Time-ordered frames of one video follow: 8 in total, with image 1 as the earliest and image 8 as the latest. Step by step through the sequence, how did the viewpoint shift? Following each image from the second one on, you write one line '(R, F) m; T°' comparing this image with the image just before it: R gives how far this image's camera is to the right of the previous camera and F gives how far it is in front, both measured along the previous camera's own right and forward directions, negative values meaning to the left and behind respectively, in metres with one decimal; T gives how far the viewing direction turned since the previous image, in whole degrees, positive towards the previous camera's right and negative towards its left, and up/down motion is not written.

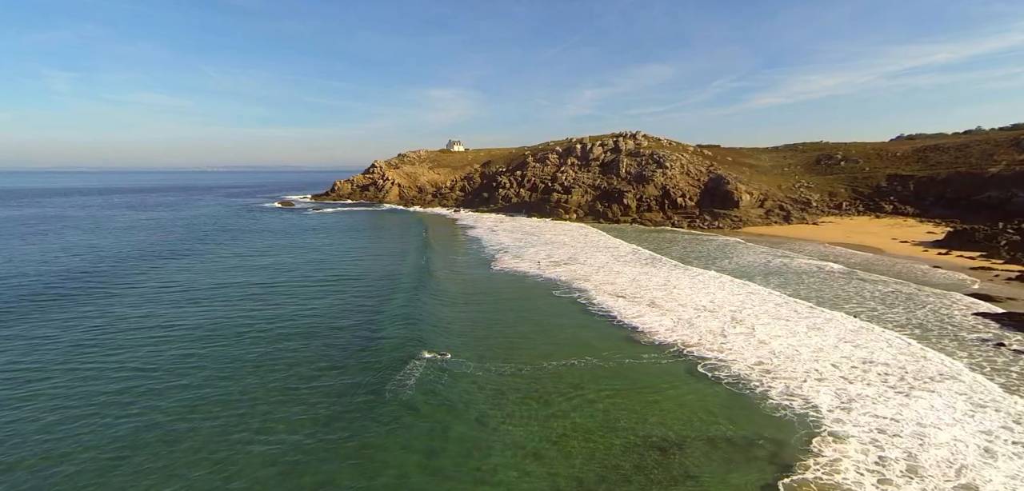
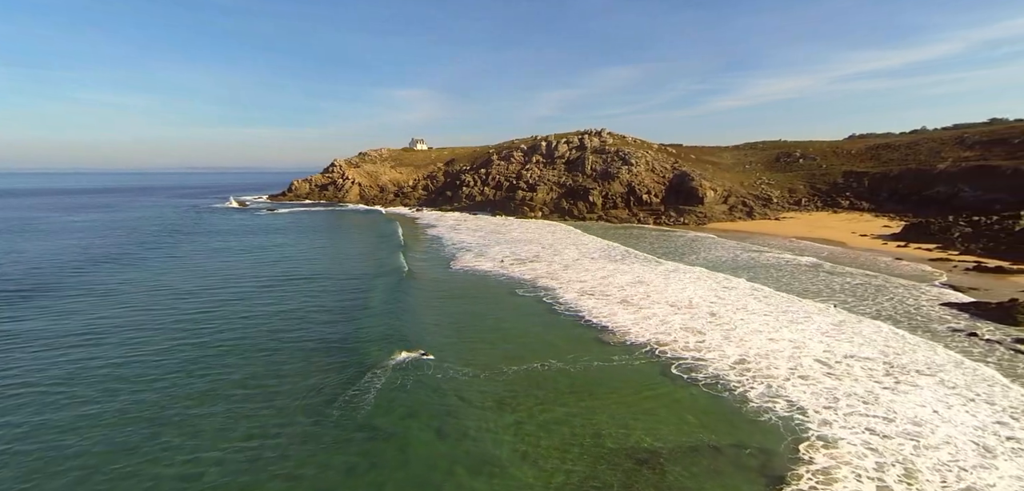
(+0.1, +1.2) m; +4°
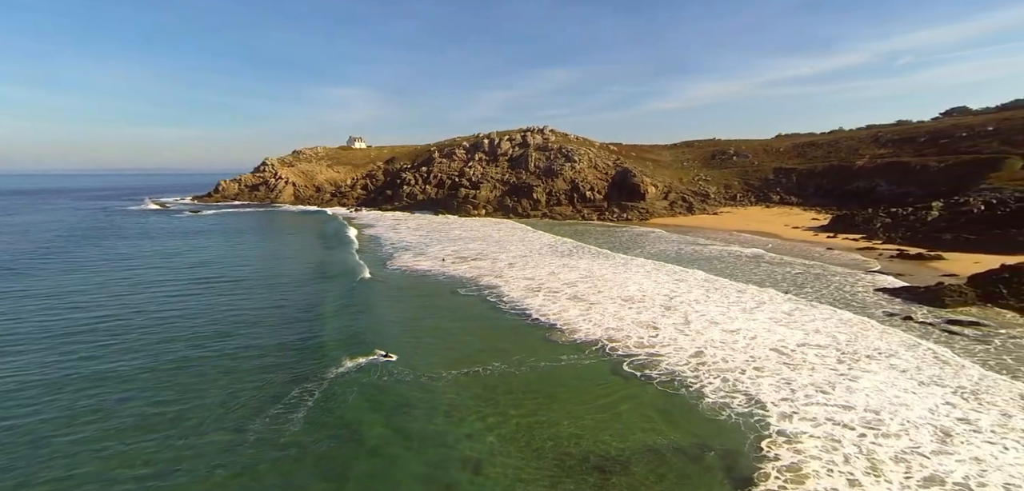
(0.0, +1.0) m; +6°
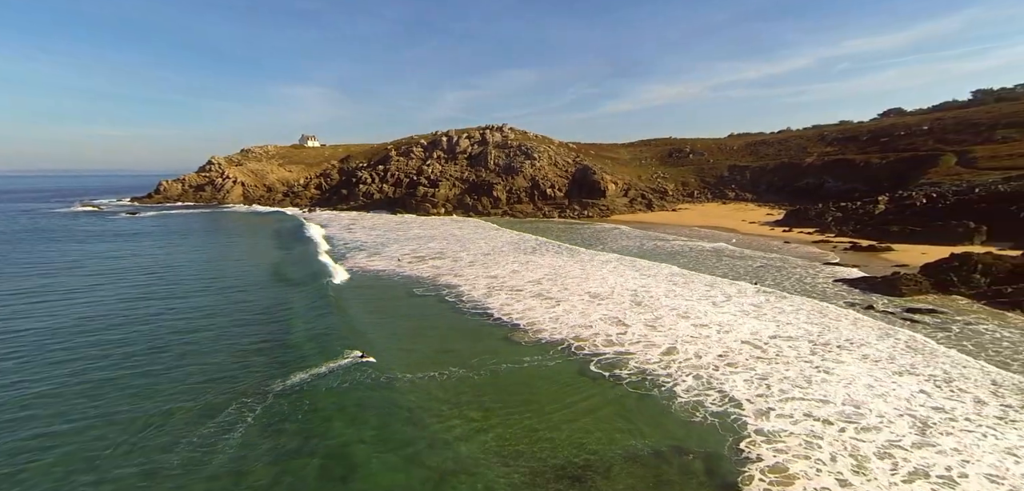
(0.0, +0.8) m; +4°
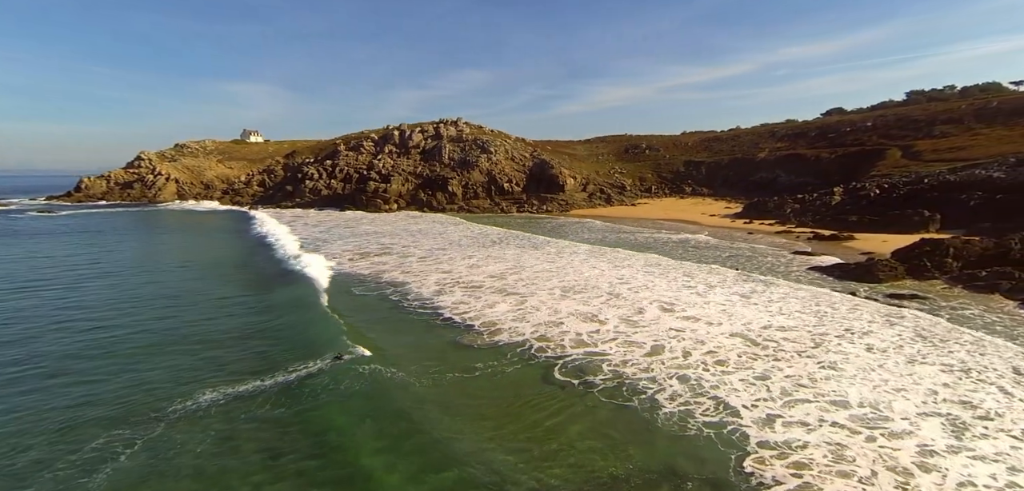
(-0.1, +1.8) m; +5°
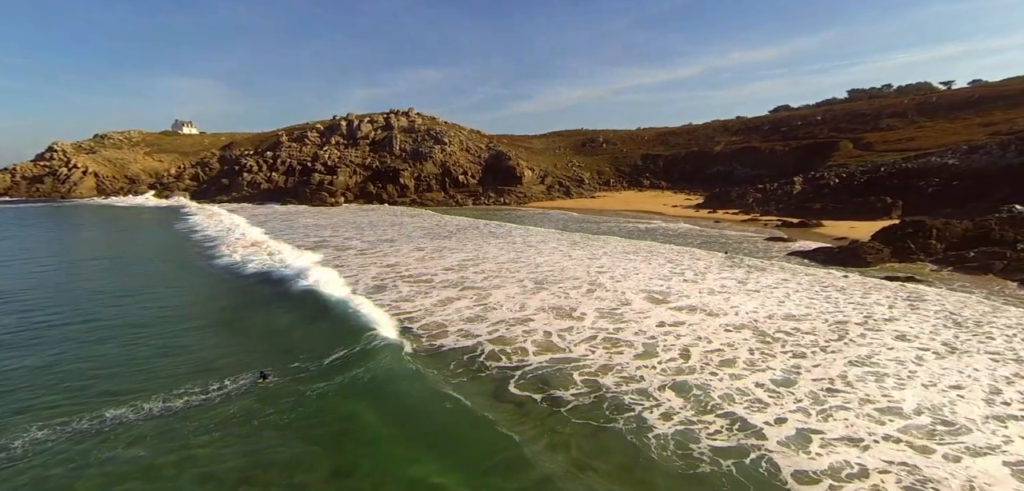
(-0.1, +2.2) m; +5°
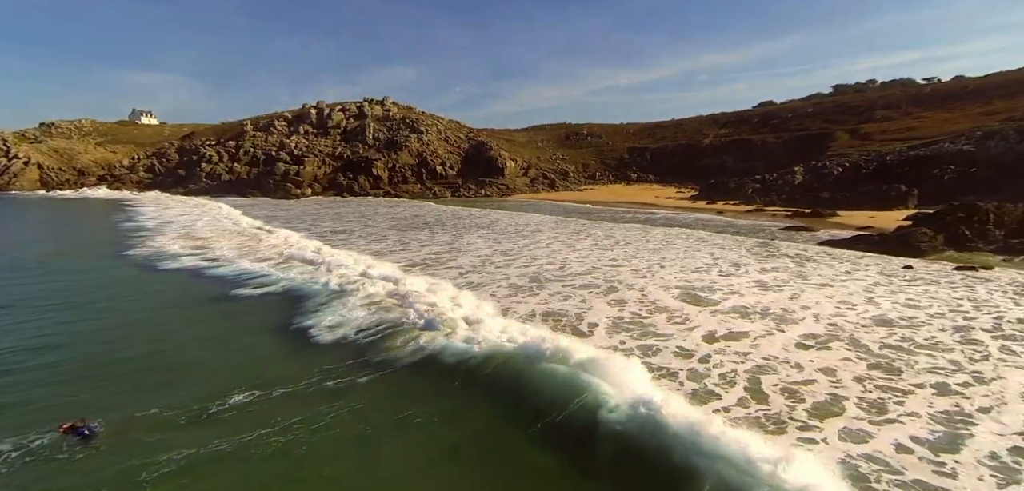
(0.0, +3.2) m; +2°
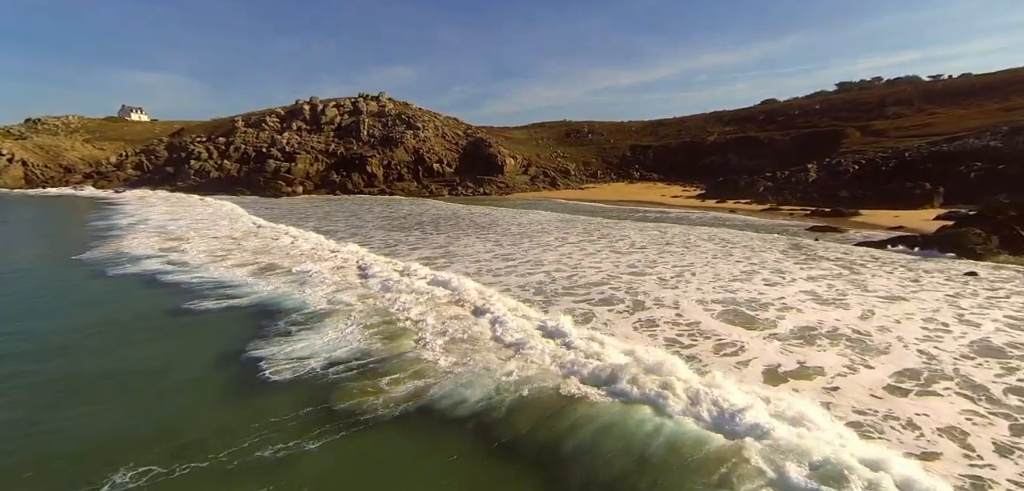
(0.0, +1.7) m; 0°
